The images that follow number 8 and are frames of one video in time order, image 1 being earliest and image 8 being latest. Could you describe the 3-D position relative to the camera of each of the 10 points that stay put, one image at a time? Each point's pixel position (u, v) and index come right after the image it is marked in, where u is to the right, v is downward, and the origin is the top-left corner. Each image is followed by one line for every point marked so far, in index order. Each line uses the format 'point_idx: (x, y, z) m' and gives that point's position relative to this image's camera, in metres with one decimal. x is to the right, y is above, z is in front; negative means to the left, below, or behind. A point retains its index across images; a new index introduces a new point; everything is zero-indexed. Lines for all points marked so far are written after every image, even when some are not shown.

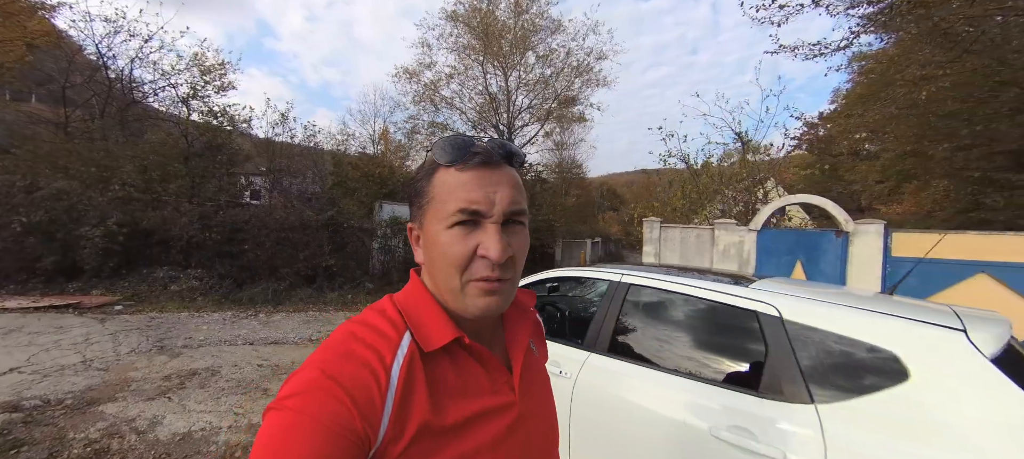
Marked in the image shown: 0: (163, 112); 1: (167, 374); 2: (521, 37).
0: (-10.5, +3.5, +11.3) m
1: (-3.1, -1.3, +3.4) m
2: (+0.4, +7.7, +15.1) m
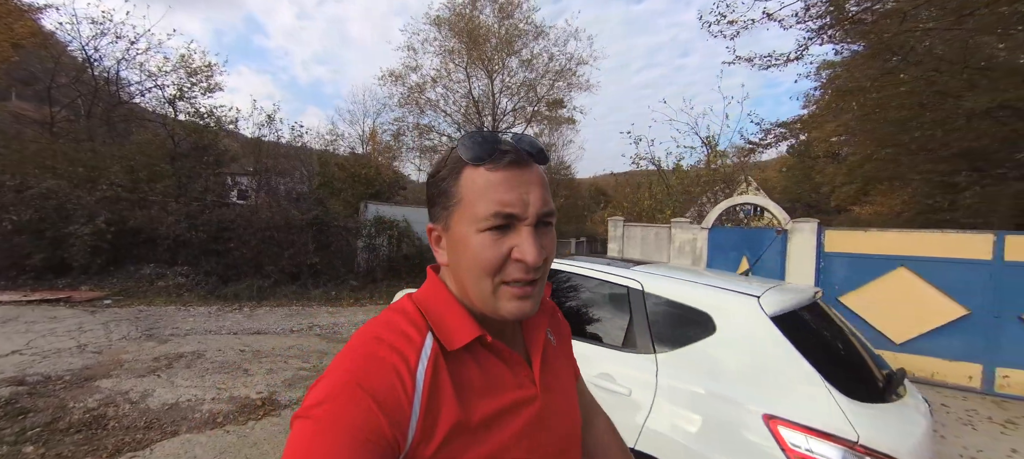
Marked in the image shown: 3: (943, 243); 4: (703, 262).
0: (-11.1, +3.6, +11.5) m
1: (-3.5, -1.2, +3.7) m
2: (-0.3, +7.7, +15.5) m
3: (+5.9, -0.1, +5.1) m
4: (+3.3, -0.5, +6.6) m
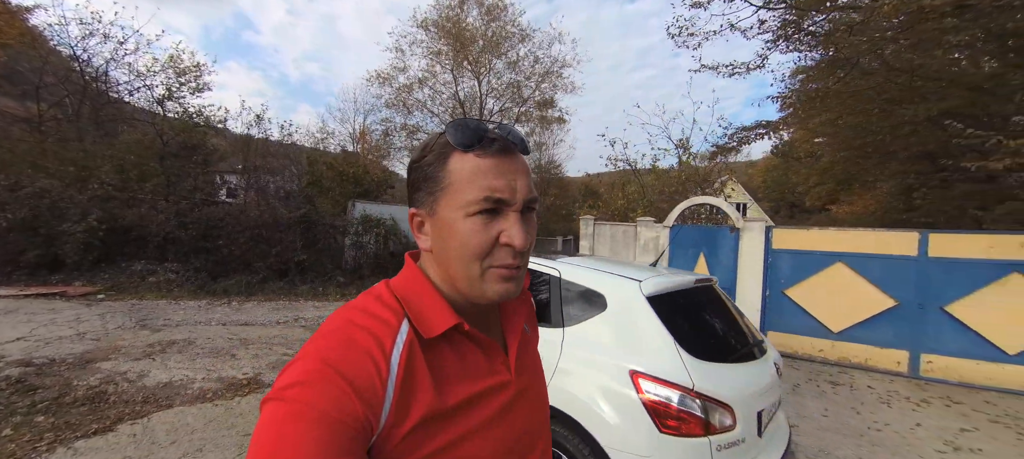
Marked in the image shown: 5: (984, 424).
0: (-11.6, +3.6, +11.7) m
1: (-3.9, -1.2, +4.1) m
2: (-0.9, +7.8, +15.8) m
3: (+5.5, -0.1, +5.6) m
4: (+2.8, -0.5, +7.1) m
5: (+5.1, -2.2, +4.1) m
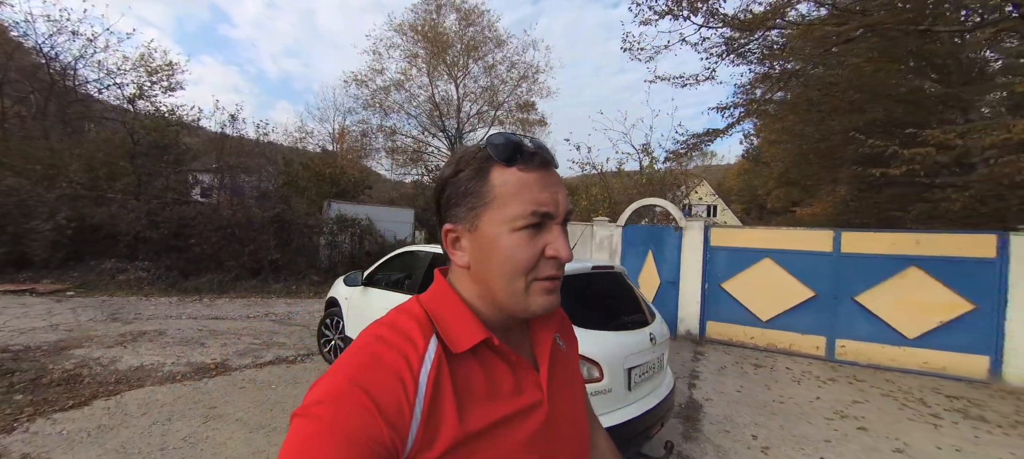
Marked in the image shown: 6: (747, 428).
0: (-12.5, +3.7, +11.6) m
1: (-4.5, -1.2, +4.3) m
2: (-2.0, +7.8, +16.2) m
3: (+4.8, -0.1, +6.3) m
4: (+2.1, -0.5, +7.6) m
5: (+4.5, -2.1, +4.8) m
6: (+2.3, -2.0, +3.7) m
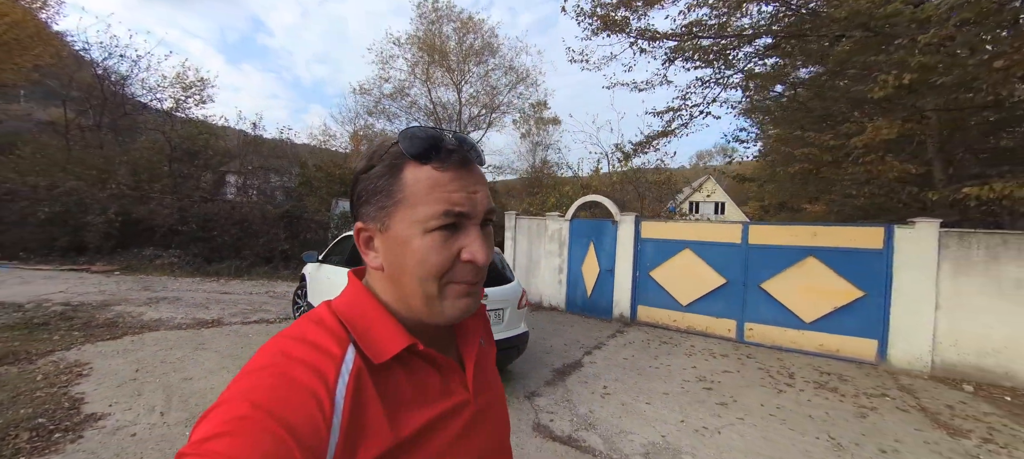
0: (-13.1, +3.9, +13.5) m
1: (-5.6, -1.1, +5.8) m
2: (-2.2, +8.0, +17.4) m
3: (+3.9, 0.0, +7.1) m
4: (+1.2, -0.4, +8.6) m
5: (+3.5, -2.1, +5.6) m
6: (+1.2, -1.9, +4.7) m
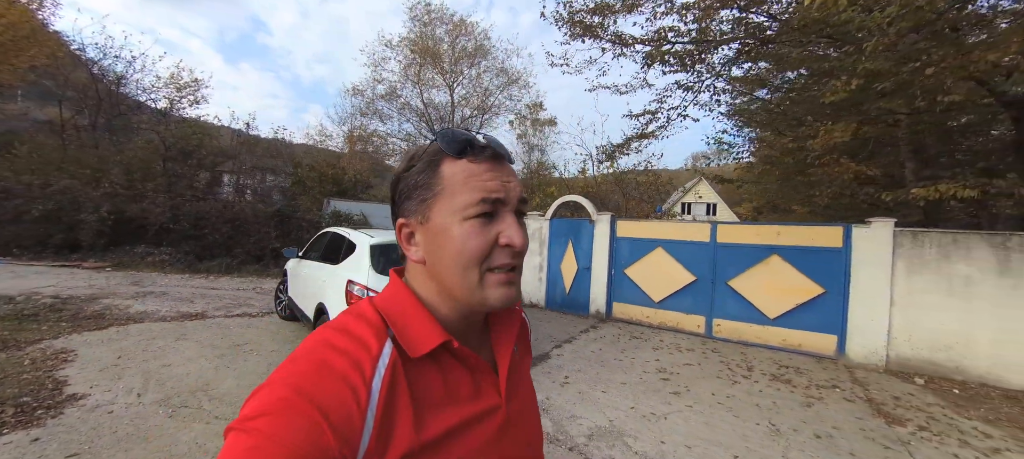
0: (-13.5, +3.9, +13.8) m
1: (-6.0, -1.0, +6.0) m
2: (-2.6, +8.0, +17.7) m
3: (+3.4, 0.0, +7.4) m
4: (+0.8, -0.4, +8.9) m
5: (+3.0, -2.1, +5.9) m
6: (+0.7, -1.9, +4.9) m
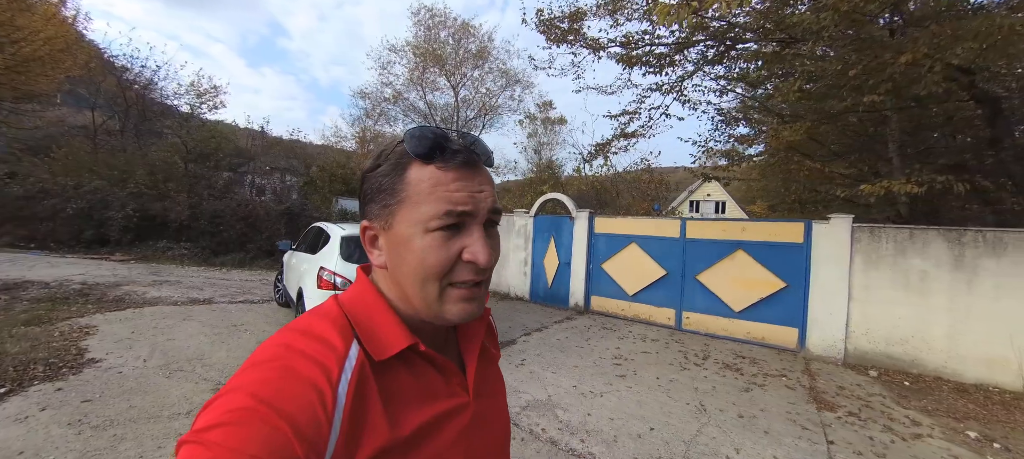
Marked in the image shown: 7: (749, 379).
0: (-13.6, +4.1, +14.8) m
1: (-6.5, -0.9, +6.8) m
2: (-2.6, +8.1, +18.2) m
3: (+3.0, 0.0, +7.7) m
4: (+0.4, -0.3, +9.3) m
5: (+2.6, -2.0, +6.3) m
6: (+0.2, -1.8, +5.4) m
7: (+3.4, -2.2, +5.4) m
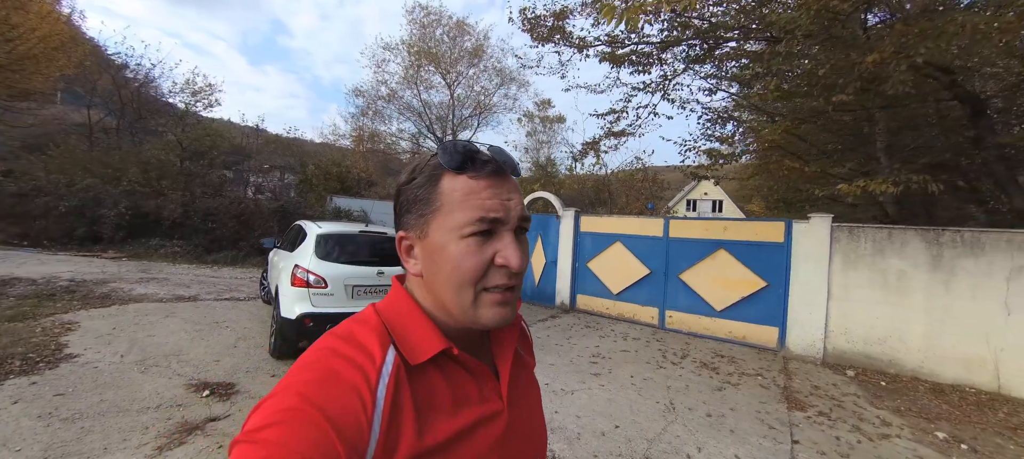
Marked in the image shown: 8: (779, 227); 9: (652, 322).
0: (-13.9, +4.2, +14.9) m
1: (-6.8, -0.9, +6.9) m
2: (-2.8, +8.2, +18.3) m
3: (+2.7, 0.0, +7.8) m
4: (+0.1, -0.3, +9.4) m
5: (+2.2, -2.0, +6.3) m
6: (-0.1, -1.8, +5.5) m
7: (+3.1, -2.2, +5.5) m
8: (+4.8, 0.0, +6.7) m
9: (+2.9, -1.9, +7.7) m
